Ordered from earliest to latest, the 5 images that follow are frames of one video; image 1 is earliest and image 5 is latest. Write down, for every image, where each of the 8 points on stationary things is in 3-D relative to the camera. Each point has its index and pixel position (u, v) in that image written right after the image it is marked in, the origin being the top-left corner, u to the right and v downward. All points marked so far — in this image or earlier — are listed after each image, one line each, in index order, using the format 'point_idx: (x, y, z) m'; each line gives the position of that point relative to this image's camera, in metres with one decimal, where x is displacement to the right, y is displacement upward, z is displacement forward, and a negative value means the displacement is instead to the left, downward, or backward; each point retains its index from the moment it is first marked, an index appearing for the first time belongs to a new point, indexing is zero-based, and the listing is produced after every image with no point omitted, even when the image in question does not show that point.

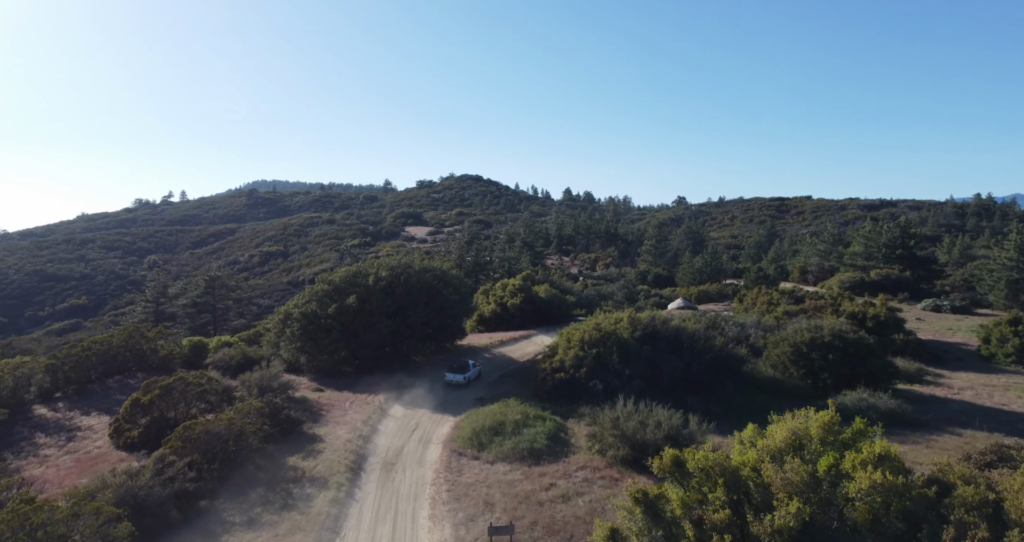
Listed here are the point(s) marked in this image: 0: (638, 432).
0: (+3.7, -4.7, +18.7) m
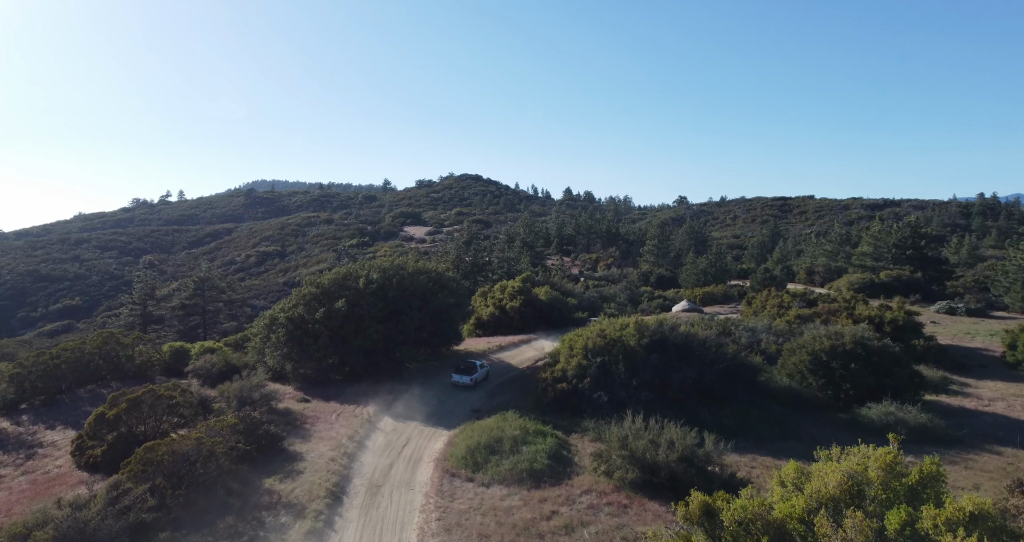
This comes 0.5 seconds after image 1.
0: (+3.6, -4.8, +17.0) m
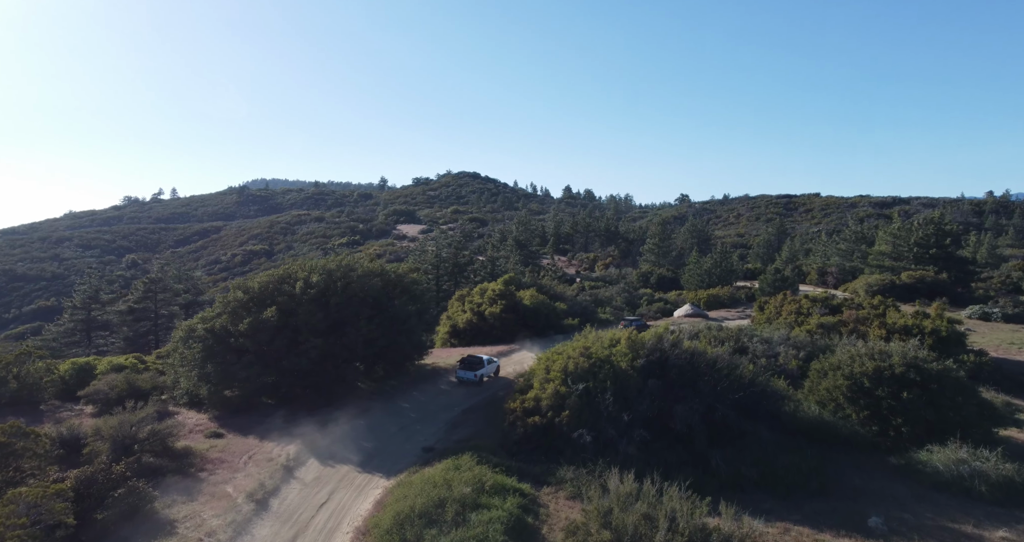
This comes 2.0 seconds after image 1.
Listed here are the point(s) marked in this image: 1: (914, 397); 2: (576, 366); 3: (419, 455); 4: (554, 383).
0: (+2.4, -4.9, +12.0) m
1: (+11.8, -3.7, +18.8) m
2: (+1.9, -2.8, +18.9) m
3: (-2.7, -5.4, +18.7) m
4: (+1.2, -3.2, +18.7) m
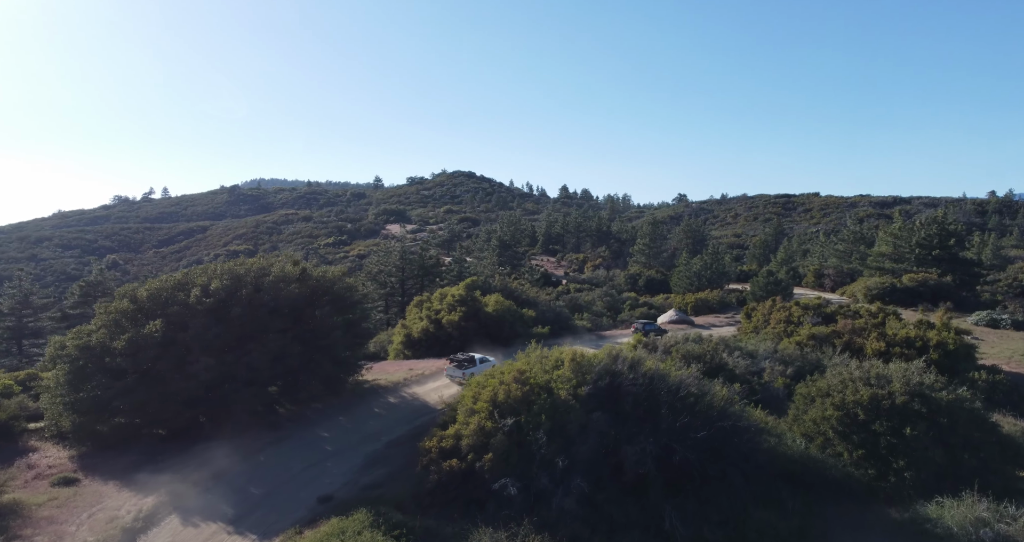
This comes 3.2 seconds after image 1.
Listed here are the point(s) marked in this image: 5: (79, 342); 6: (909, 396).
0: (+0.4, -5.1, +8.5) m
1: (+9.7, -3.9, +15.3) m
2: (-0.2, -3.0, +15.4) m
3: (-4.8, -5.6, +15.2) m
4: (-0.8, -3.4, +15.2) m
5: (-12.7, -2.1, +19.0) m
6: (+9.7, -3.0, +15.7) m
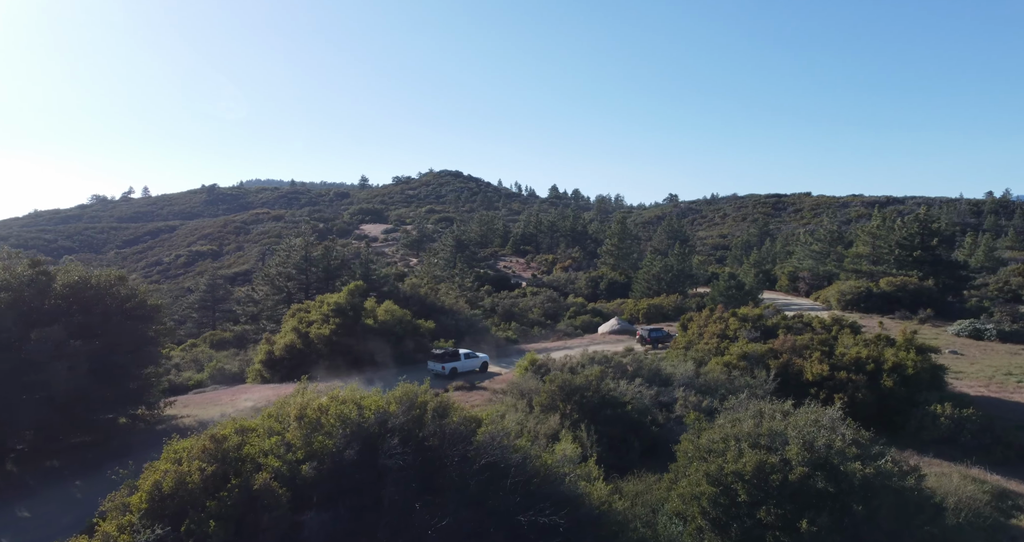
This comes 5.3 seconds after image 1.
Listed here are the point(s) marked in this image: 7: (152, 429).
0: (-4.5, -5.2, +3.1) m
1: (+4.8, -4.0, +9.9) m
2: (-5.1, -3.1, +9.9) m
3: (-9.7, -5.7, +9.8) m
4: (-5.8, -3.5, +9.8) m
5: (-17.6, -2.2, +13.5) m
6: (+4.7, -3.2, +10.3) m
7: (-10.3, -4.9, +18.9) m
